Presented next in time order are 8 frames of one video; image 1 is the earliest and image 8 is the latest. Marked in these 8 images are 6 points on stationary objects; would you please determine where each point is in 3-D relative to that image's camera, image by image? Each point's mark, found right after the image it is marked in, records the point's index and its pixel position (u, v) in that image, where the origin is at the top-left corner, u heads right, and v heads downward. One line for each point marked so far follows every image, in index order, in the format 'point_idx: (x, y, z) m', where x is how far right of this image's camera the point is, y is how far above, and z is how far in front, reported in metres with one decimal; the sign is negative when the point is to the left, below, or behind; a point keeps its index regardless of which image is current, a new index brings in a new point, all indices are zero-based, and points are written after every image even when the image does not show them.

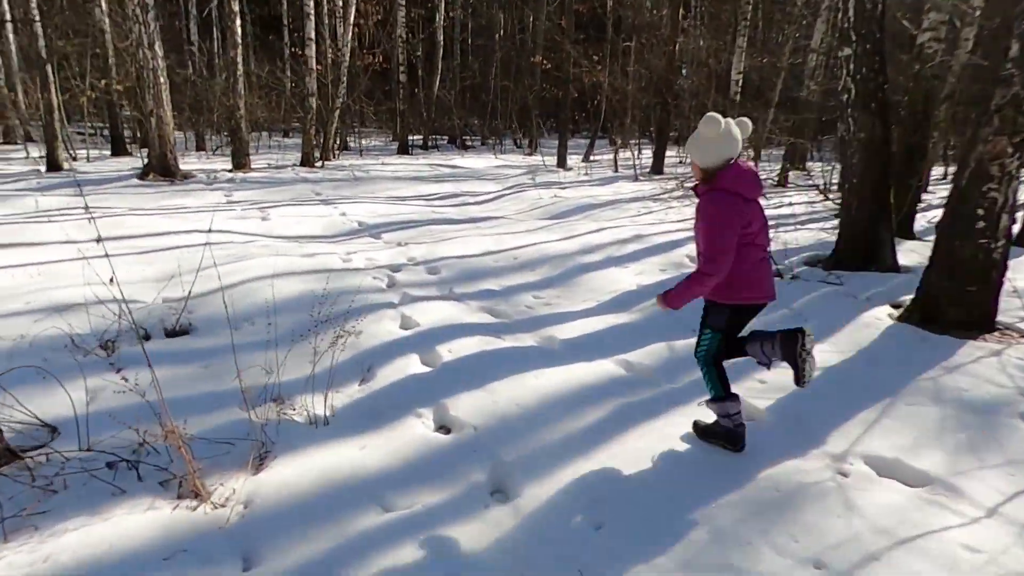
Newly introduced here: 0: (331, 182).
0: (-3.6, +2.1, +10.8) m
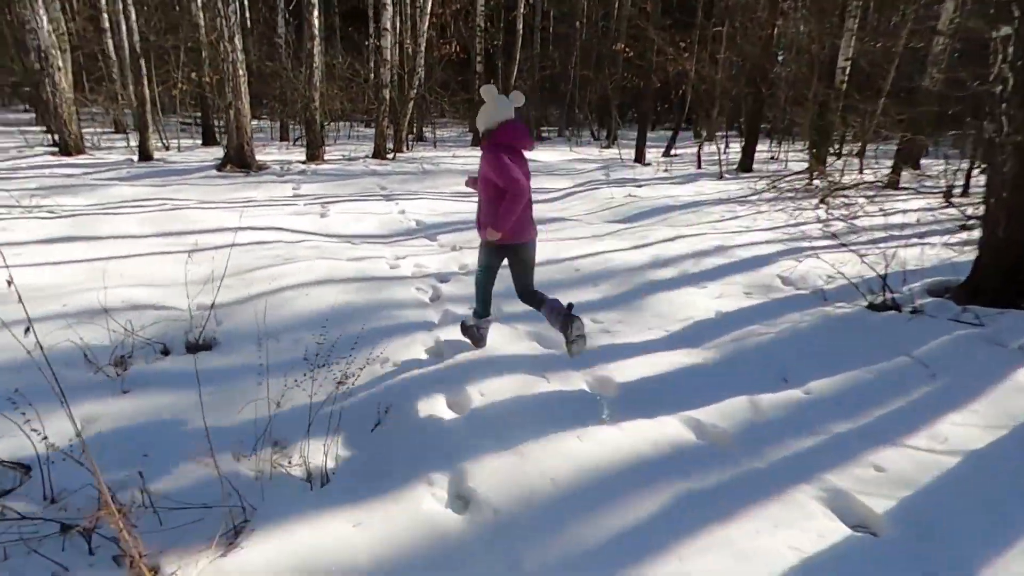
0: (-2.2, +2.2, +10.6) m
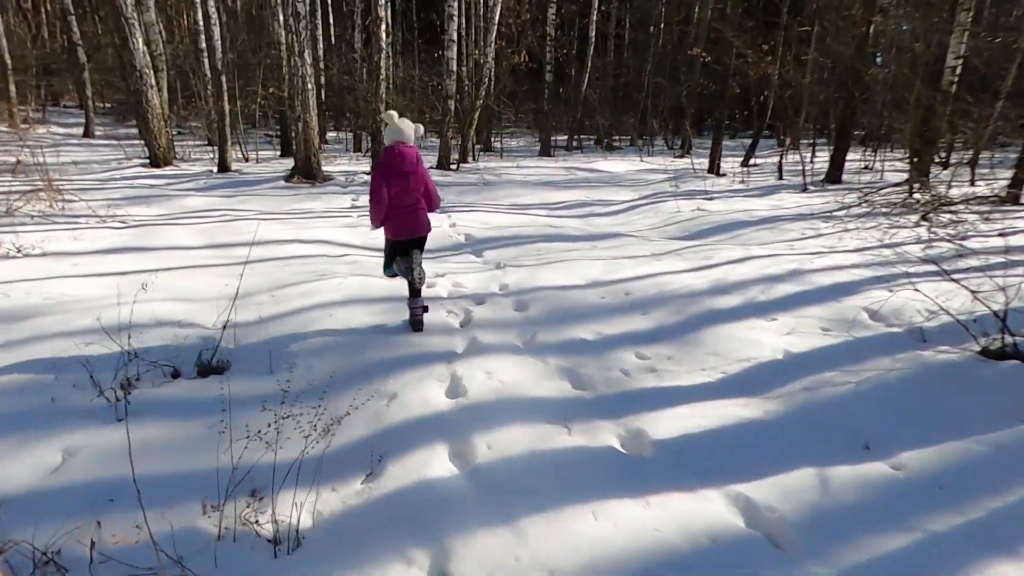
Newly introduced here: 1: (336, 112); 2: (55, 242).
0: (-1.0, +1.9, +10.5) m
1: (-6.3, +6.3, +19.9) m
2: (-4.7, +0.4, +5.6) m
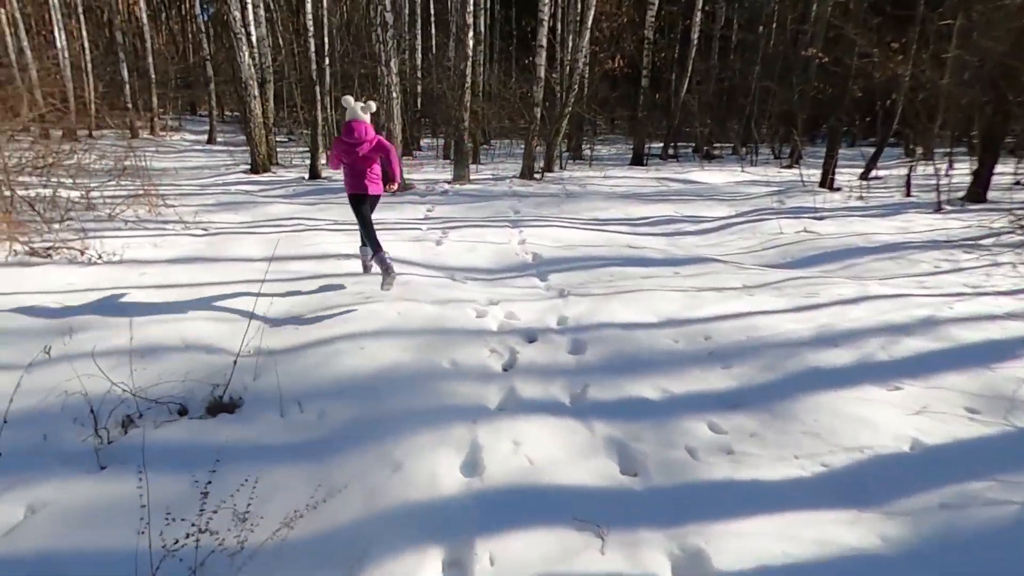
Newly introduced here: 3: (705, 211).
0: (+0.5, +1.6, +10.1) m
1: (-3.1, +6.2, +20.3) m
2: (-4.0, +0.4, +5.8) m
3: (+3.2, +1.3, +9.2) m
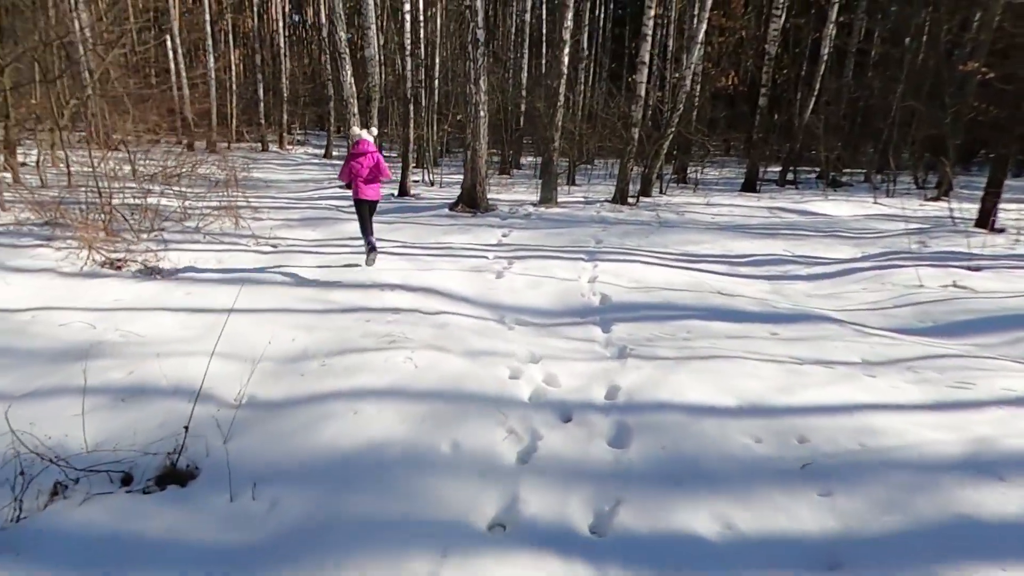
0: (+1.9, +1.0, +9.2) m
1: (+0.6, +5.4, +20.0) m
2: (-3.3, +0.2, +5.8) m
3: (+4.4, +0.5, +7.9) m
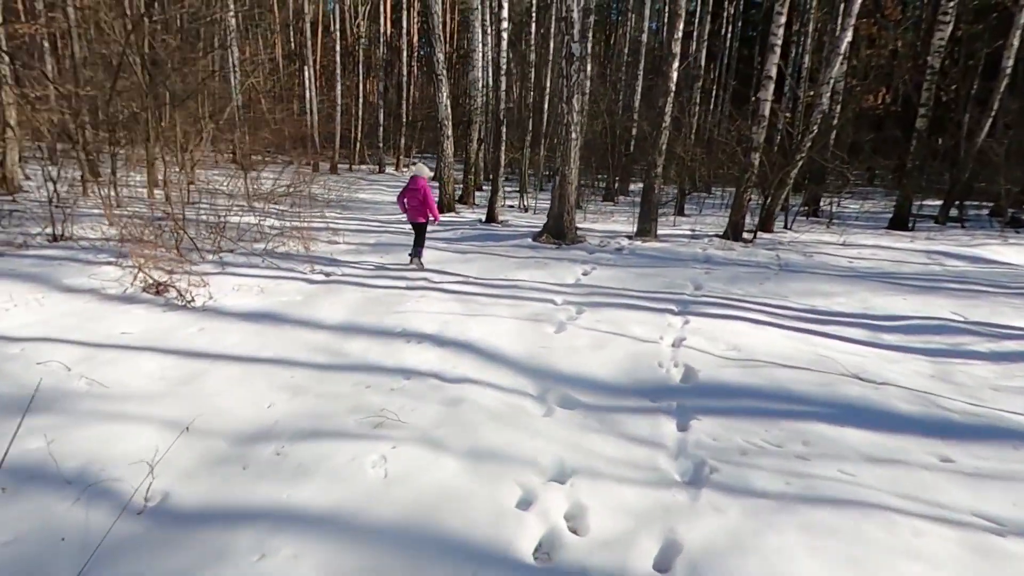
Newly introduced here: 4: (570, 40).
0: (+3.1, +0.3, +7.7) m
1: (+4.2, +4.2, +18.7) m
2: (-2.7, -0.1, +5.4) m
3: (+5.3, -0.3, +5.9) m
4: (+0.9, +3.9, +8.7) m
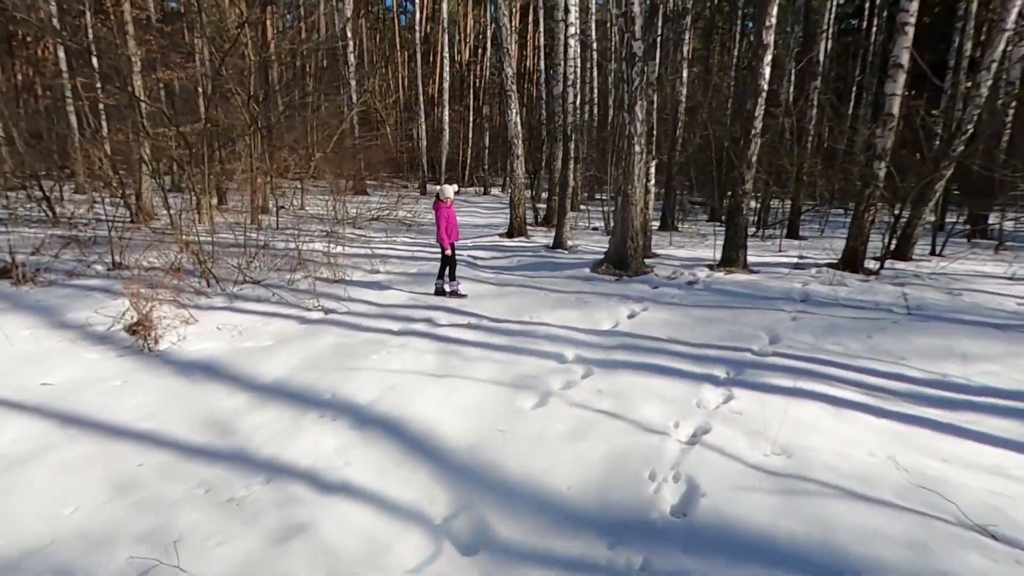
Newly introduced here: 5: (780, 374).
0: (+3.5, -0.3, +5.9) m
1: (+7.0, +3.3, +16.5) m
2: (-2.7, -0.4, +4.9) m
3: (+5.2, -0.8, +3.6) m
4: (+1.6, +3.4, +7.5) m
5: (+2.0, -0.7, +4.1) m
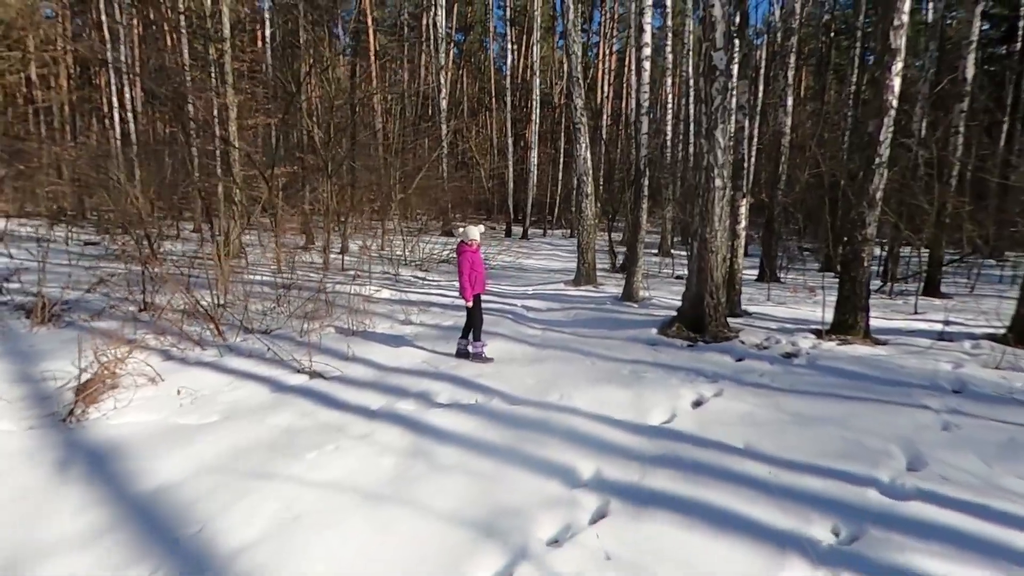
0: (+3.6, -0.9, +4.0) m
1: (+9.1, +1.7, +14.0) m
2: (-2.6, -0.9, +4.0) m
3: (+4.9, -1.3, +1.4) m
4: (+2.2, +2.6, +6.1) m
5: (+1.9, -1.1, +2.4) m
